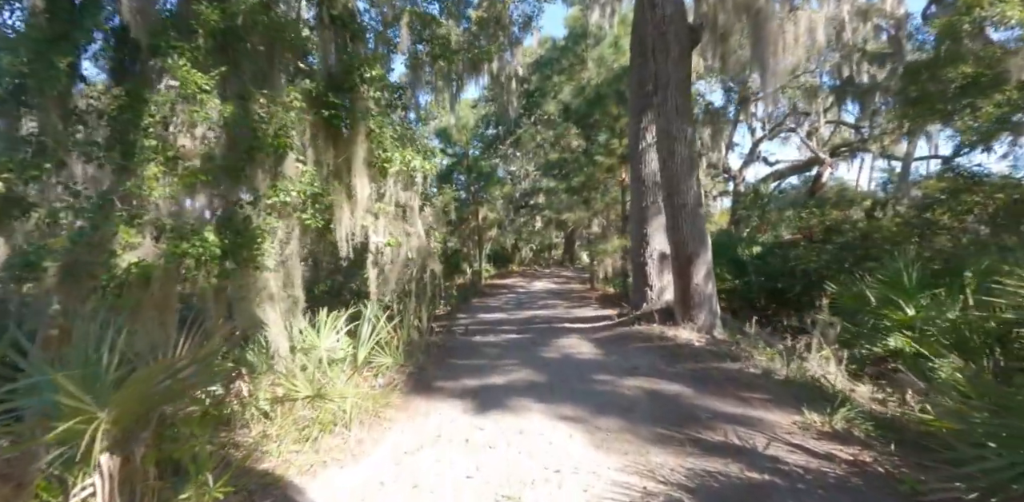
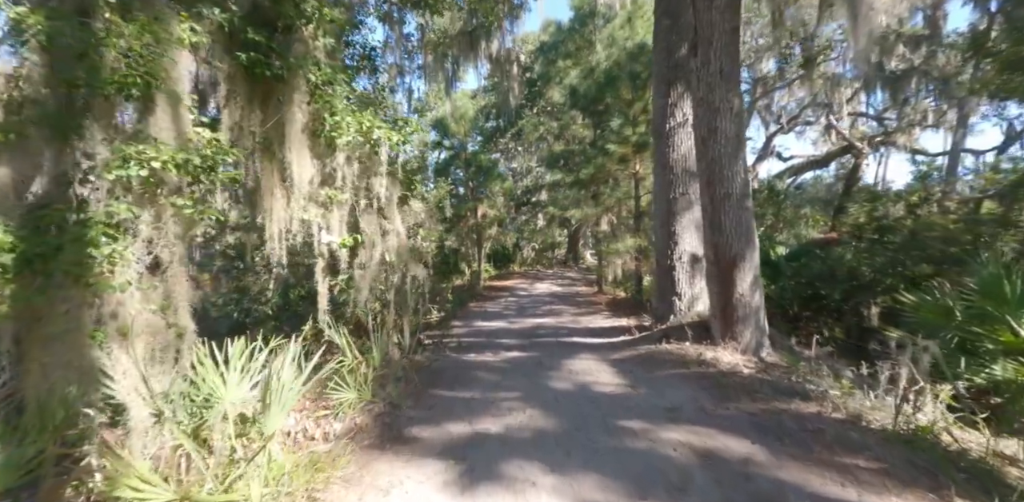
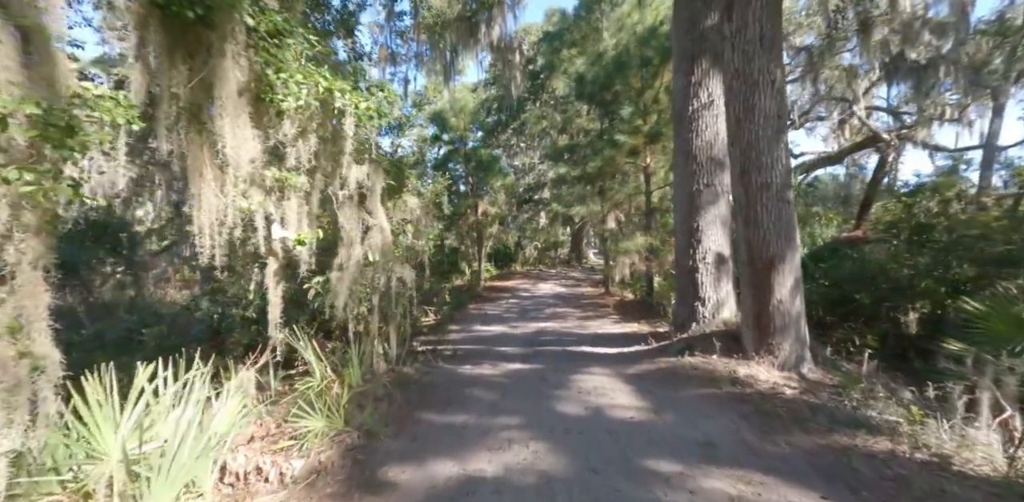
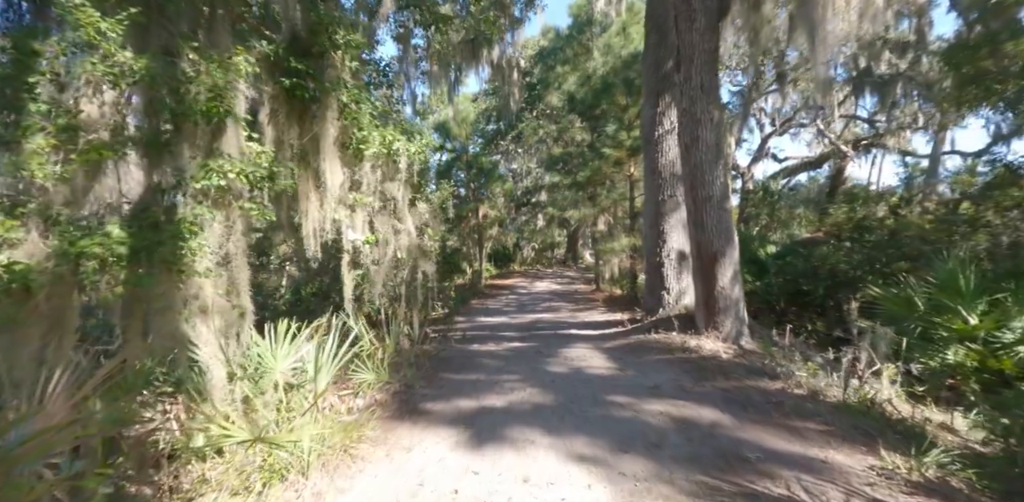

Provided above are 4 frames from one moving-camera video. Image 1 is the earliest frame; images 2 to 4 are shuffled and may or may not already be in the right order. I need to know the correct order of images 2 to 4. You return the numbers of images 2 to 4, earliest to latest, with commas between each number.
4, 2, 3
